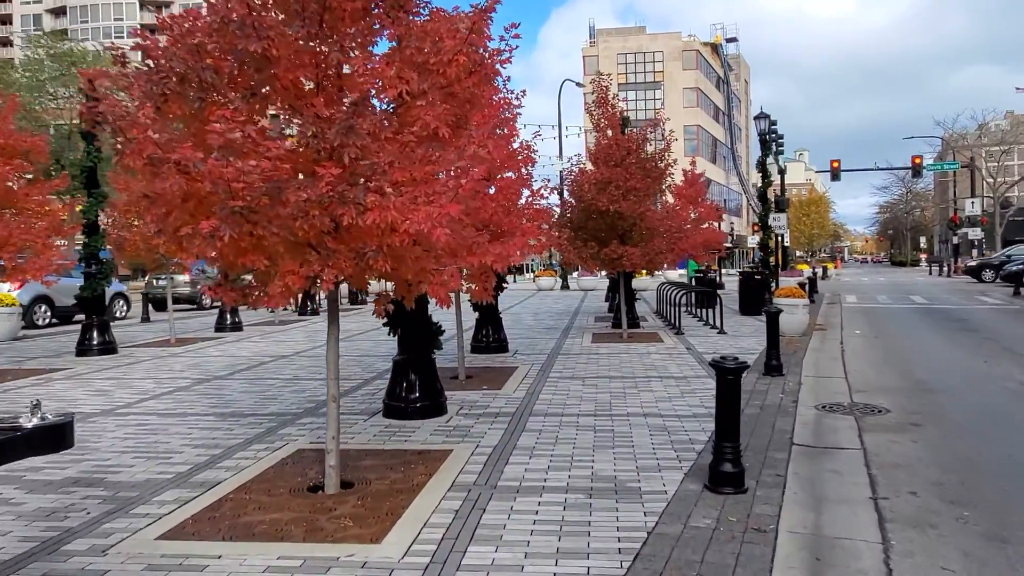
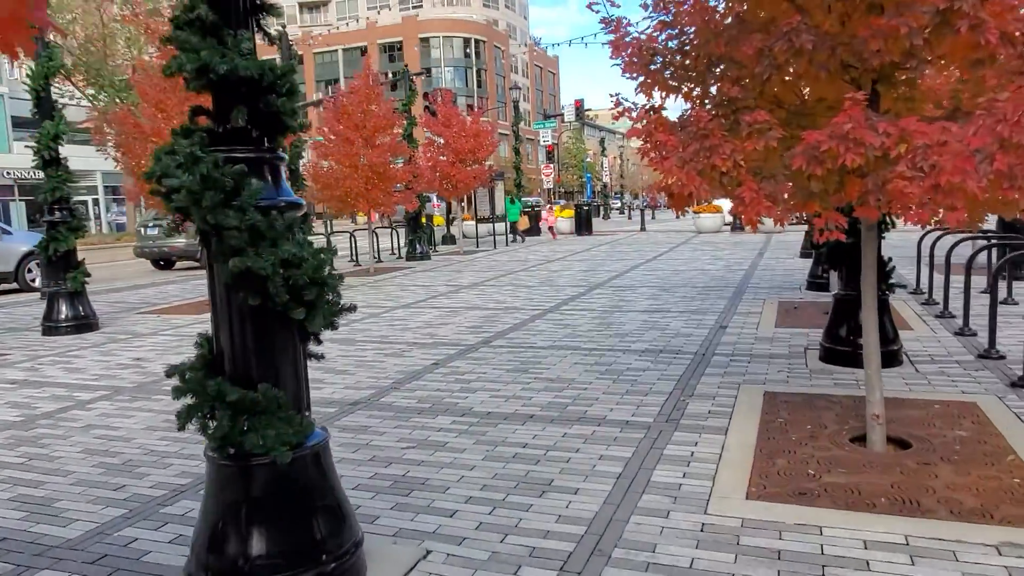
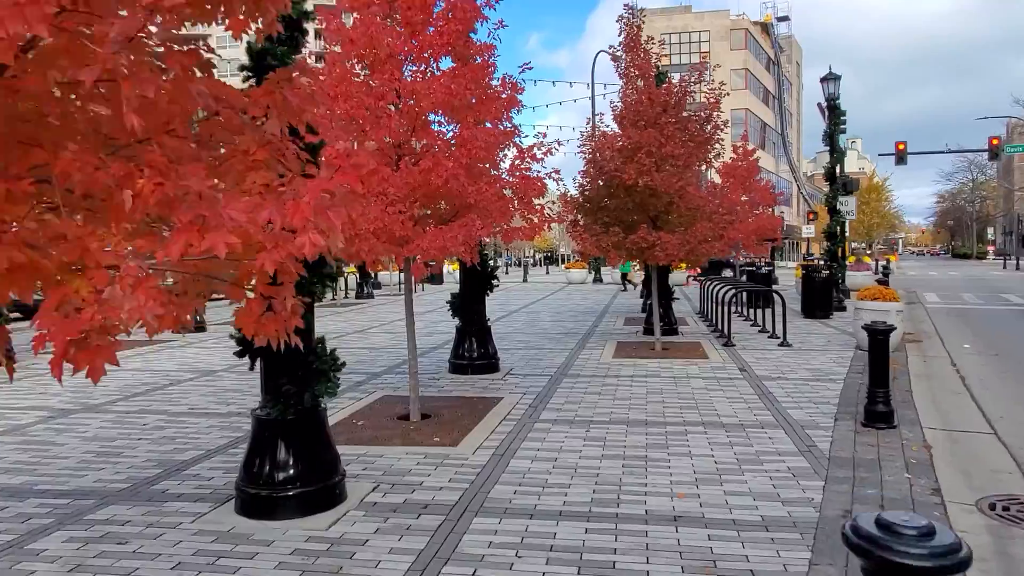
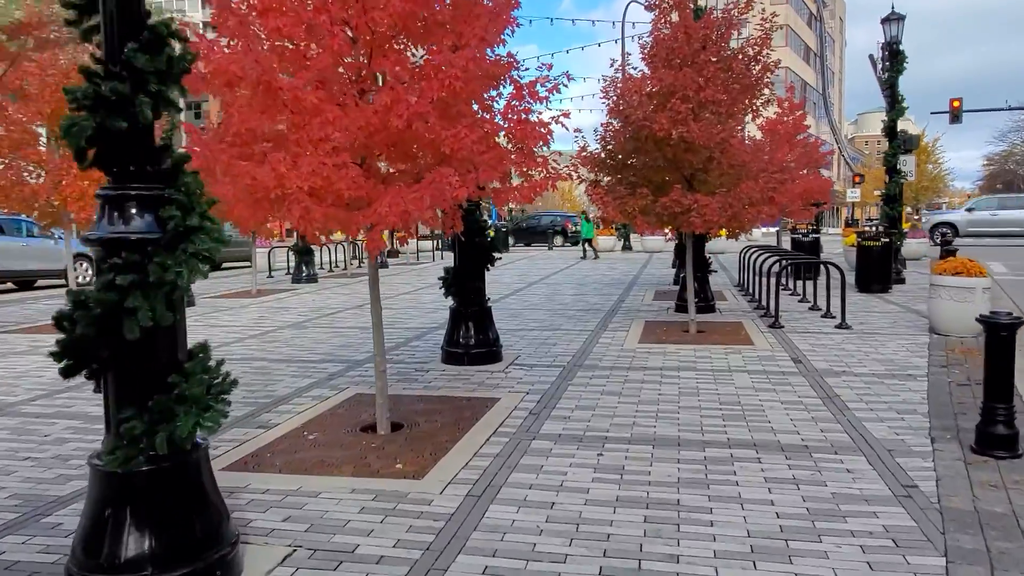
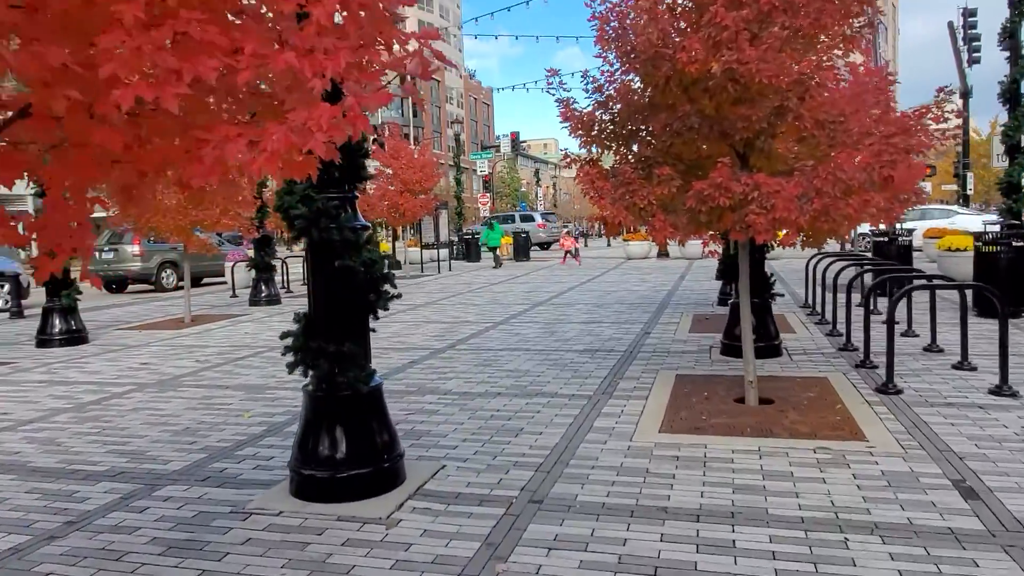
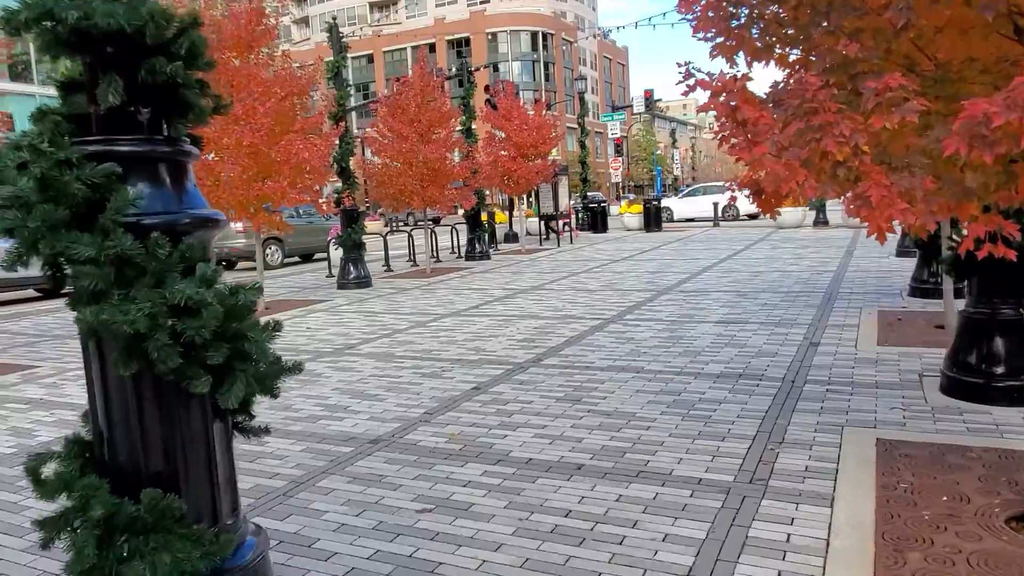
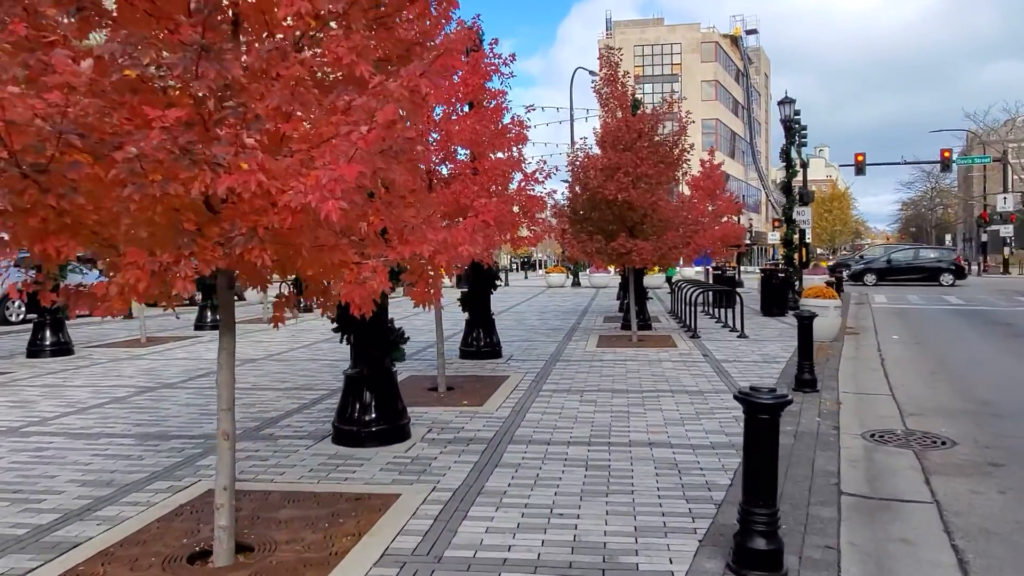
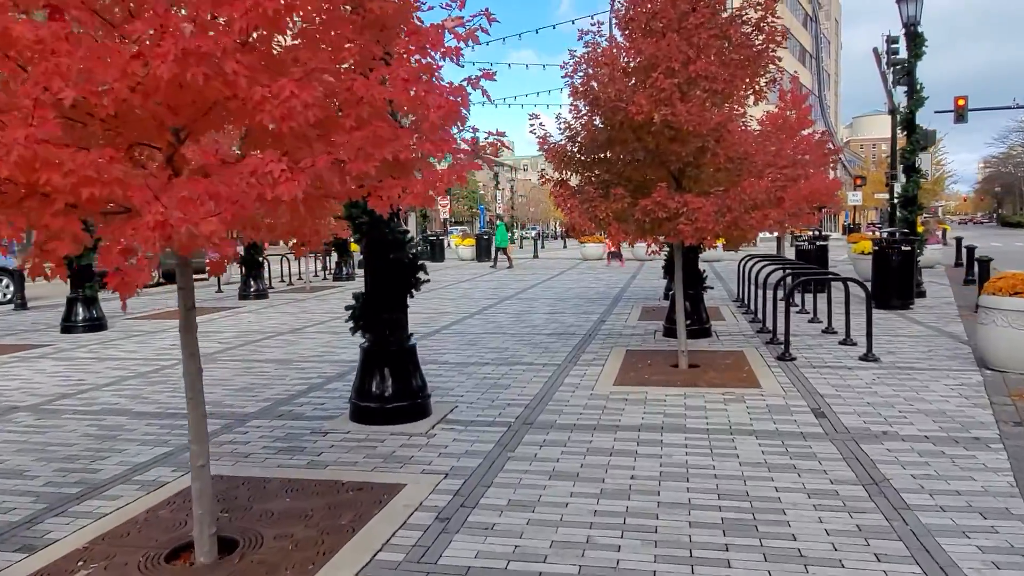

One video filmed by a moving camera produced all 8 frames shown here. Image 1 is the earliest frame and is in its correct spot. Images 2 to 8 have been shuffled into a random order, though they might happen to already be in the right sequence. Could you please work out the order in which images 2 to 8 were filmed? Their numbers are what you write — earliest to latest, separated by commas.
7, 3, 4, 8, 5, 2, 6
